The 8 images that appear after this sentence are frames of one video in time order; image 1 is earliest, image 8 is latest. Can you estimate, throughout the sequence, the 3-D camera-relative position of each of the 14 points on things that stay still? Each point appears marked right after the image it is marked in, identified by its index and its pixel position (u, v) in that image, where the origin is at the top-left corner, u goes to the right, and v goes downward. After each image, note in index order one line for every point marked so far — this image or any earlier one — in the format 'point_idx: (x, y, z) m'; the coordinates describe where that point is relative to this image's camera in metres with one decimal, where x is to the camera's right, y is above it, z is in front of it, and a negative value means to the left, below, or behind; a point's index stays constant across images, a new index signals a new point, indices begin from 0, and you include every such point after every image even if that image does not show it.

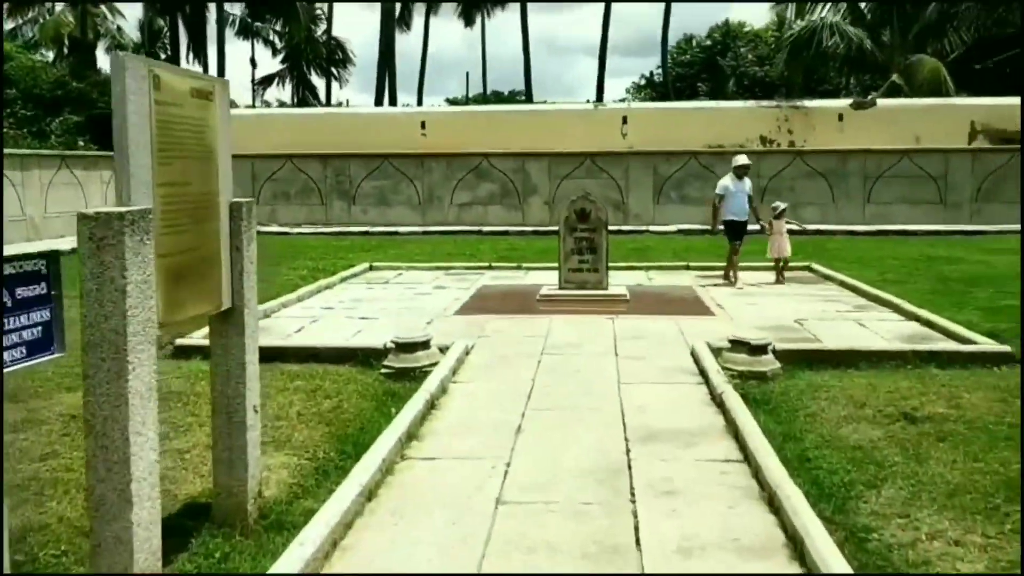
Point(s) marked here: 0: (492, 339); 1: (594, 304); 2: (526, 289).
0: (-0.2, -0.4, +8.1) m
1: (+0.9, -0.2, +10.1) m
2: (+0.2, 0.0, +11.6) m
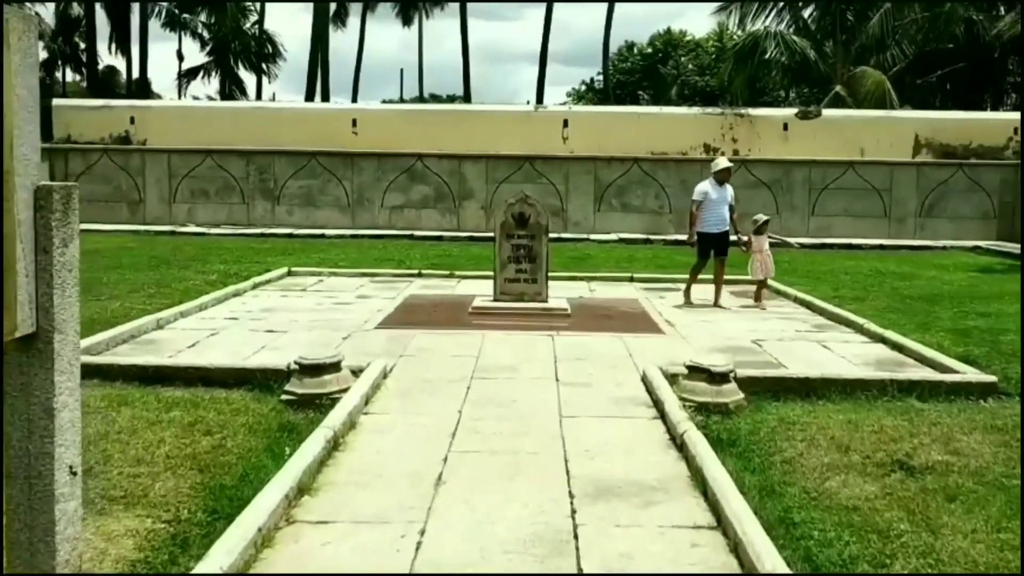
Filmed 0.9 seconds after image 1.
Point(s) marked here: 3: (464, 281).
0: (-0.7, -0.5, +7.1) m
1: (+0.2, -0.3, +9.2) m
2: (-0.6, -0.1, +10.6) m
3: (-0.6, +0.1, +12.3) m
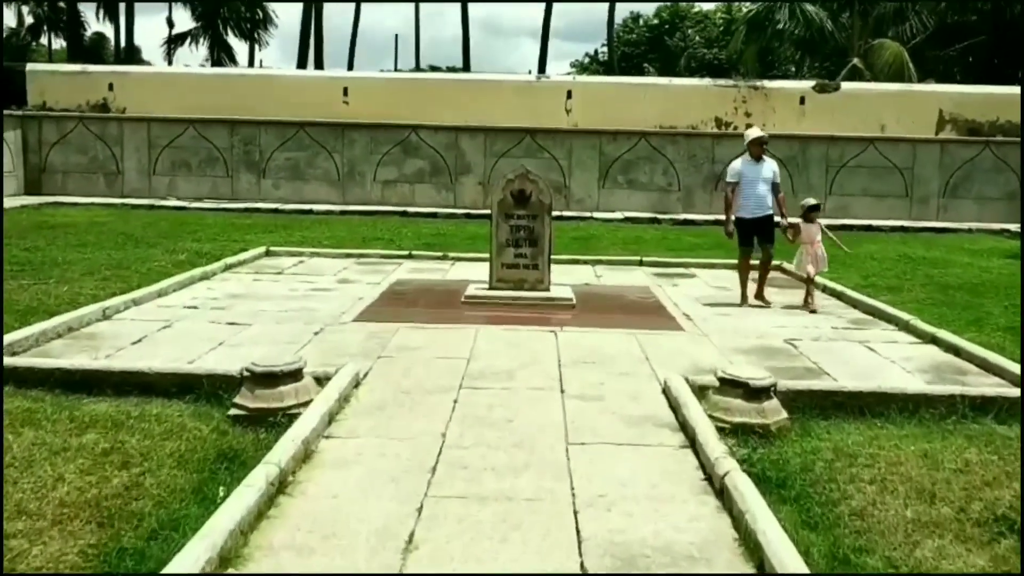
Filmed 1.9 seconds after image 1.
0: (-0.7, -0.5, +6.1) m
1: (+0.2, -0.2, +8.1) m
2: (-0.6, 0.0, +9.6) m
3: (-0.6, +0.3, +11.2) m
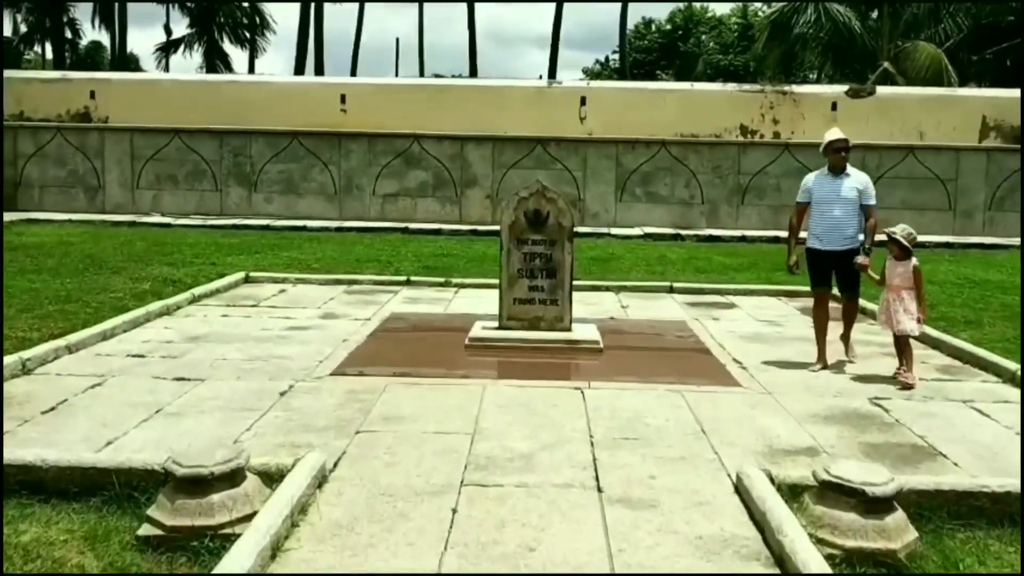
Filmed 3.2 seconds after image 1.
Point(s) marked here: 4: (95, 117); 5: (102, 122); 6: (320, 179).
0: (-0.7, -0.7, +4.6) m
1: (+0.3, -0.5, +6.7) m
2: (-0.5, -0.3, +8.2) m
3: (-0.5, 0.0, +9.8) m
4: (-8.0, +3.3, +18.0) m
5: (-7.9, +3.2, +17.9) m
6: (-3.6, +2.0, +17.6) m
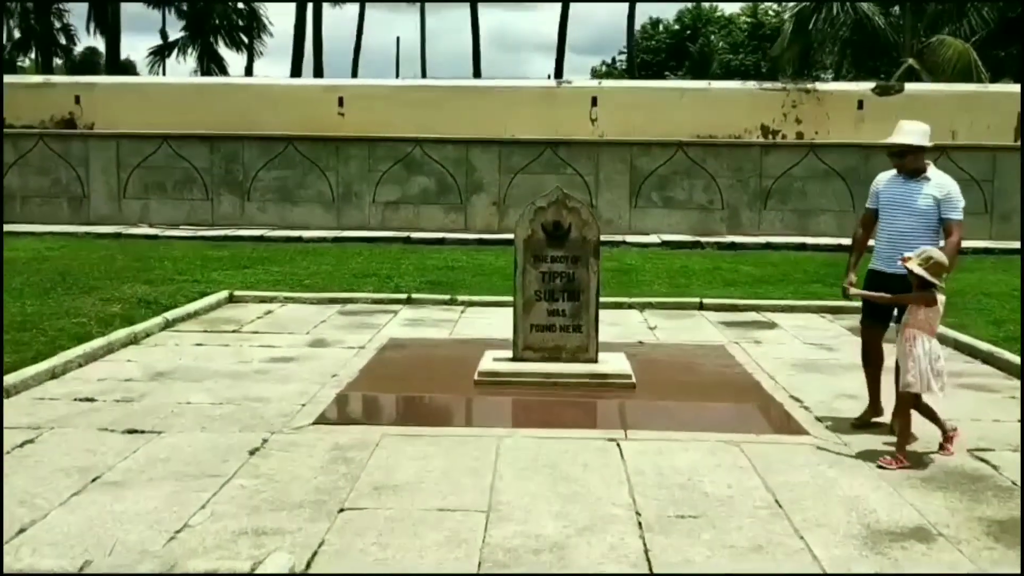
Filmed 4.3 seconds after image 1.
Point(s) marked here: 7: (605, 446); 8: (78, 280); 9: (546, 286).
0: (-0.6, -0.9, +3.6) m
1: (+0.4, -0.6, +5.7) m
2: (-0.4, -0.5, +7.2) m
3: (-0.4, -0.2, +8.8) m
4: (-7.9, +3.0, +17.1) m
5: (-7.7, +2.9, +17.0) m
6: (-3.5, +1.8, +16.6) m
7: (+0.4, -0.8, +4.6) m
8: (-4.7, +0.1, +10.0) m
9: (+0.2, 0.0, +6.1) m
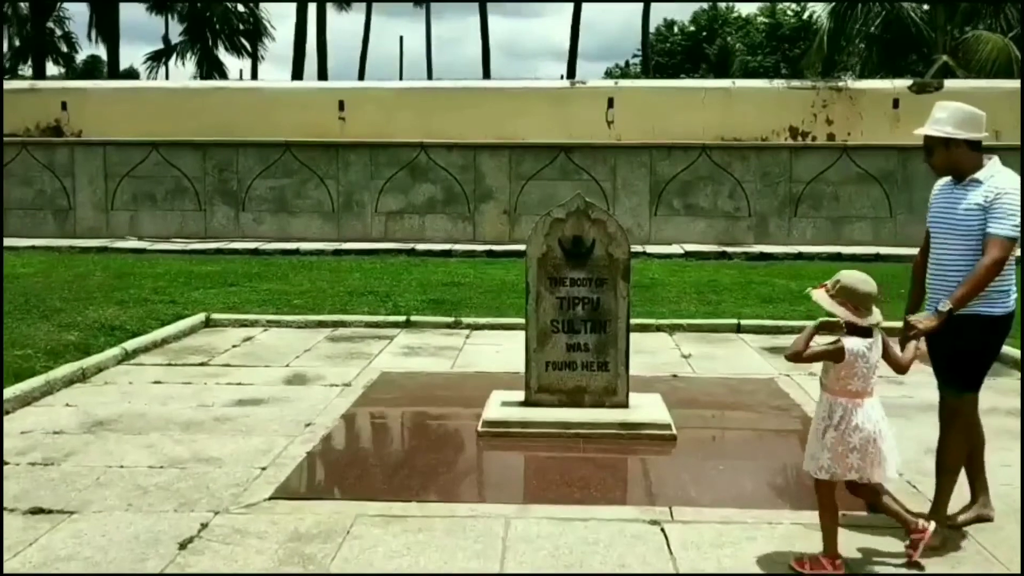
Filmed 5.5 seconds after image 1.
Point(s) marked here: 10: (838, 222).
0: (-0.5, -1.0, +2.6) m
1: (+0.5, -0.8, +4.6) m
2: (-0.3, -0.6, +6.1) m
3: (-0.3, -0.4, +7.7) m
4: (-7.7, +2.7, +16.1) m
5: (-7.6, +2.6, +16.0) m
6: (-3.3, +1.5, +15.6) m
7: (+0.5, -0.9, +3.5) m
8: (-4.5, -0.1, +9.0) m
9: (+0.3, -0.1, +5.0) m
10: (+5.3, +1.1, +15.2) m
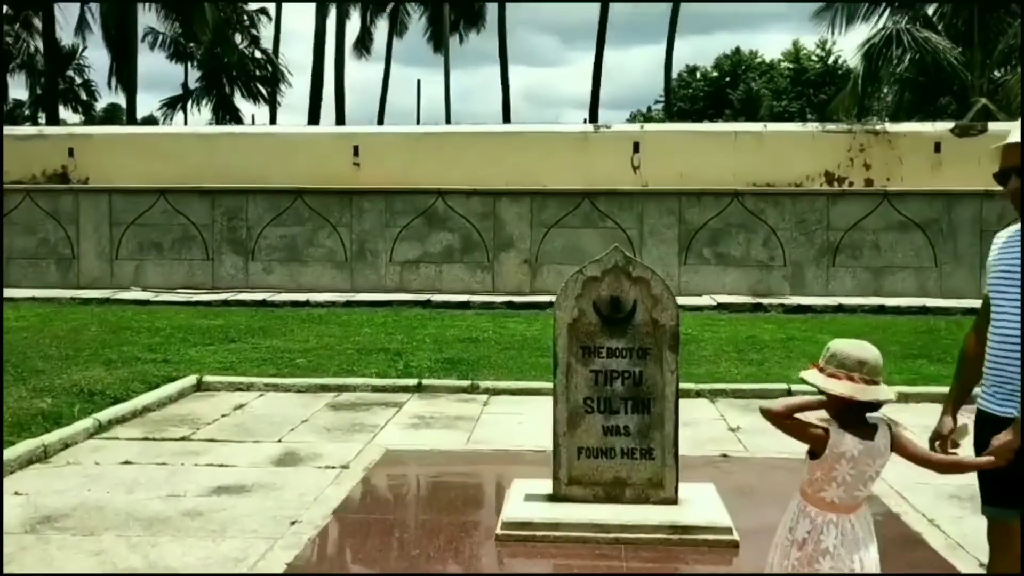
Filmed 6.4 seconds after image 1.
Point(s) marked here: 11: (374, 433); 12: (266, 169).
0: (-0.5, -1.2, +1.7) m
1: (+0.6, -1.1, +3.8) m
2: (-0.2, -1.0, +5.2) m
3: (-0.1, -0.9, +6.9) m
4: (-7.3, +1.8, +15.6) m
5: (-7.2, +1.7, +15.5) m
6: (-2.9, +0.7, +15.0) m
7: (+0.6, -1.2, +2.7) m
8: (-4.3, -0.7, +8.3) m
9: (+0.4, -0.5, +4.2) m
10: (+5.6, +0.2, +14.3) m
11: (-0.9, -0.9, +6.0) m
12: (-4.0, +2.0, +15.3) m
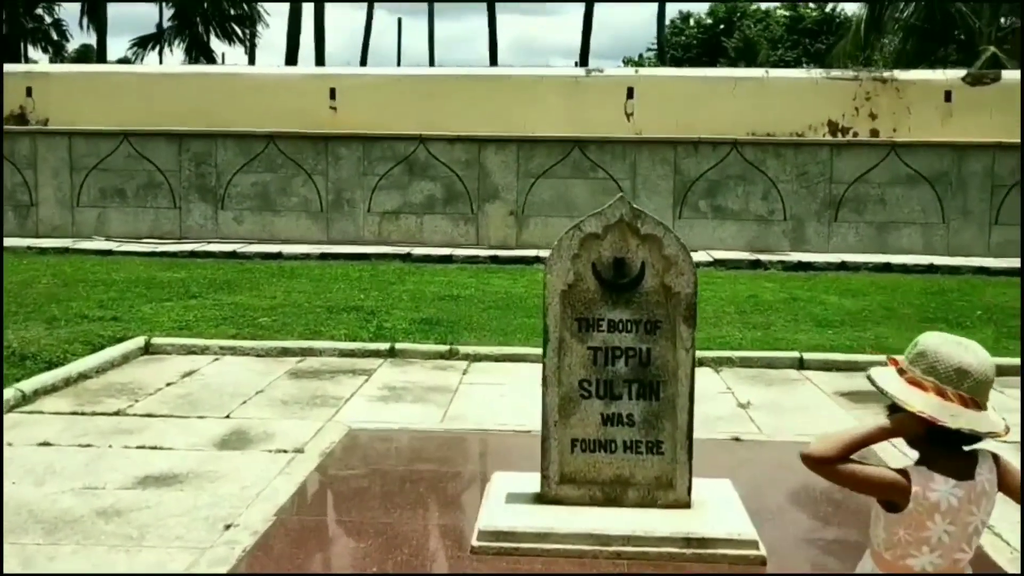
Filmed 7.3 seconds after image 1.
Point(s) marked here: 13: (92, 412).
0: (-0.5, -1.2, +1.0) m
1: (+0.5, -1.0, +3.1) m
2: (-0.3, -0.8, +4.5) m
3: (-0.2, -0.6, +6.2) m
4: (-7.5, +2.7, +14.6) m
5: (-7.4, +2.5, +14.5) m
6: (-3.1, +1.4, +14.1) m
7: (+0.5, -1.1, +2.0) m
8: (-4.5, -0.2, +7.5) m
9: (+0.3, -0.3, +3.4) m
10: (+5.4, +0.9, +13.6) m
11: (-1.0, -0.7, +5.3) m
12: (-4.3, +2.7, +14.3) m
13: (-2.3, -0.7, +5.1) m
